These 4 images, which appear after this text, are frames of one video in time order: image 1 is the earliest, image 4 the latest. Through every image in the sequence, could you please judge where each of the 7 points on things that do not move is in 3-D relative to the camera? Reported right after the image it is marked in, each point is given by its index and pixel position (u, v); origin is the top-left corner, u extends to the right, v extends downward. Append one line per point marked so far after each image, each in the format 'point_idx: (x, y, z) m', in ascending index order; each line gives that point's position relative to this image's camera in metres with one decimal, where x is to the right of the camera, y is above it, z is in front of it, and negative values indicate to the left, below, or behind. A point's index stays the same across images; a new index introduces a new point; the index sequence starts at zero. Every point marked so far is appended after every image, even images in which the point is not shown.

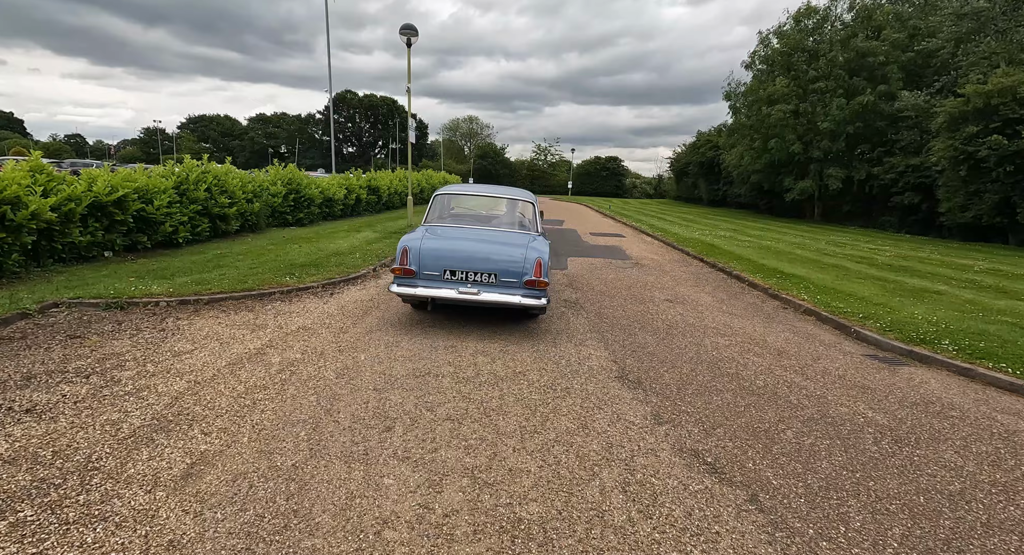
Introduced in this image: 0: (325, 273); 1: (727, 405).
0: (-3.1, +0.1, +7.9) m
1: (+1.8, -1.1, +3.9) m
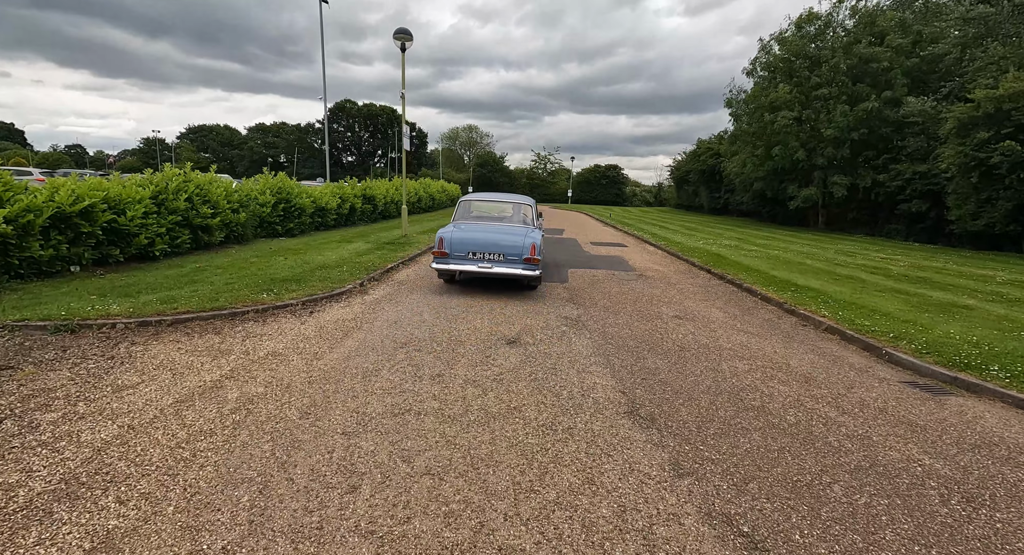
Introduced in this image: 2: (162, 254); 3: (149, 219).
0: (-3.1, -0.2, +7.3) m
1: (+1.7, -1.2, +3.3) m
2: (-6.8, +0.5, +9.2) m
3: (-6.7, +1.1, +8.8) m
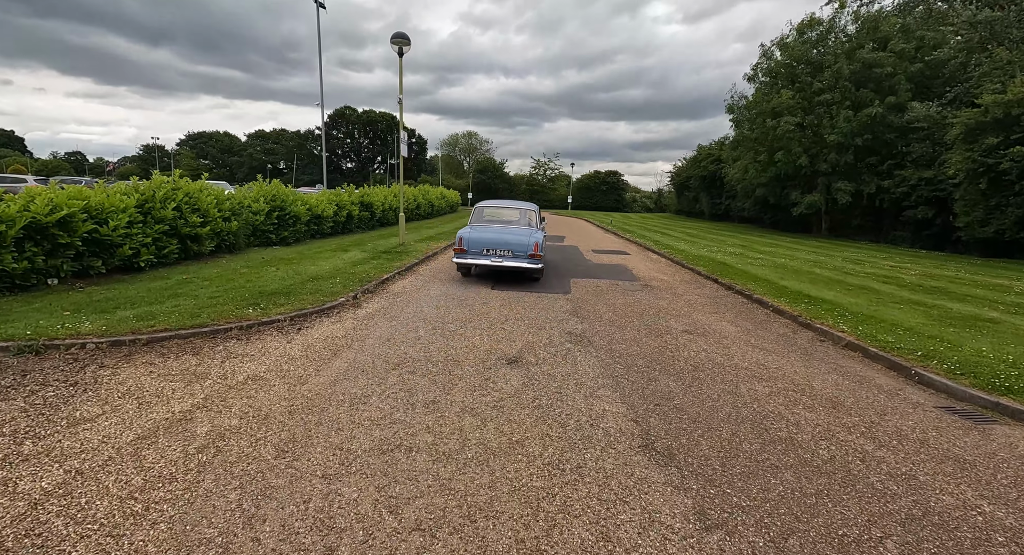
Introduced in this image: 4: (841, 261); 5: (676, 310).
0: (-3.1, -0.4, +6.9) m
1: (+1.7, -1.3, +3.0) m
2: (-6.8, +0.2, +8.9) m
3: (-6.7, +0.9, +8.4) m
4: (+10.7, +0.5, +15.5) m
5: (+2.9, -0.6, +8.3) m
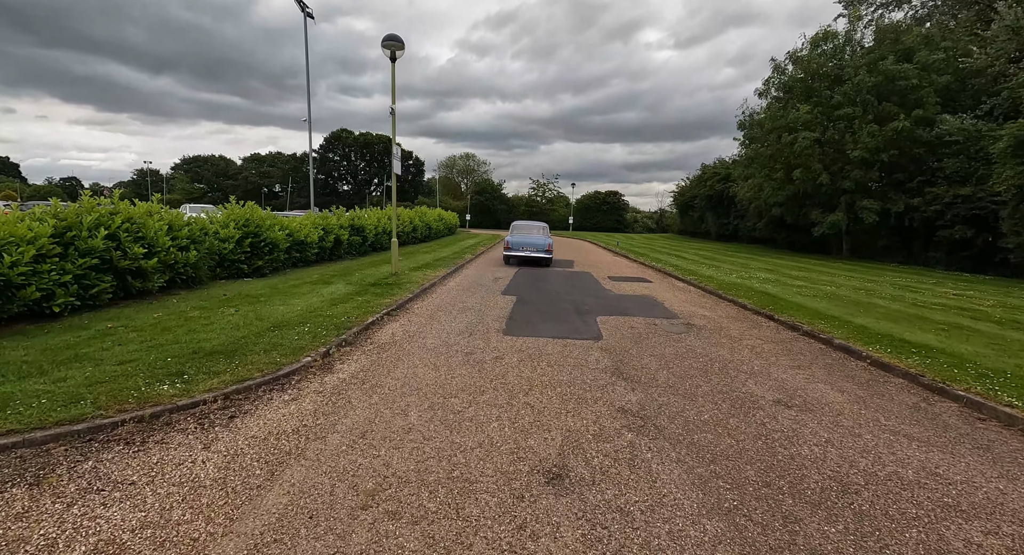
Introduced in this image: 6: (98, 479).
0: (-2.8, -0.9, +5.0) m
1: (+2.1, -1.7, +1.0) m
2: (-6.5, -0.5, +7.0) m
3: (-6.4, +0.2, +6.5) m
4: (+11.0, -0.3, +13.7) m
5: (+3.1, -1.2, +6.4) m
6: (-2.7, -1.3, +3.1) m
